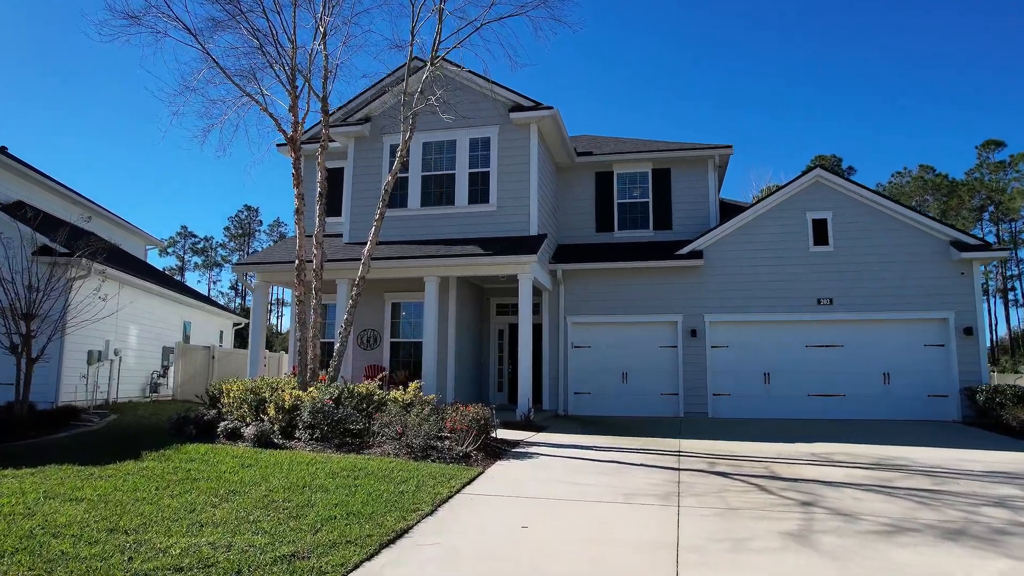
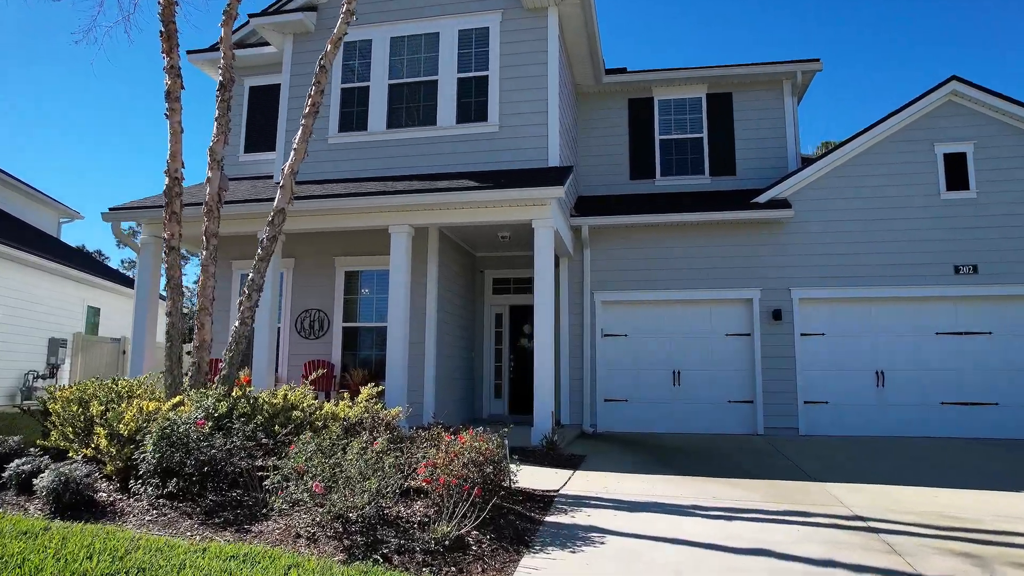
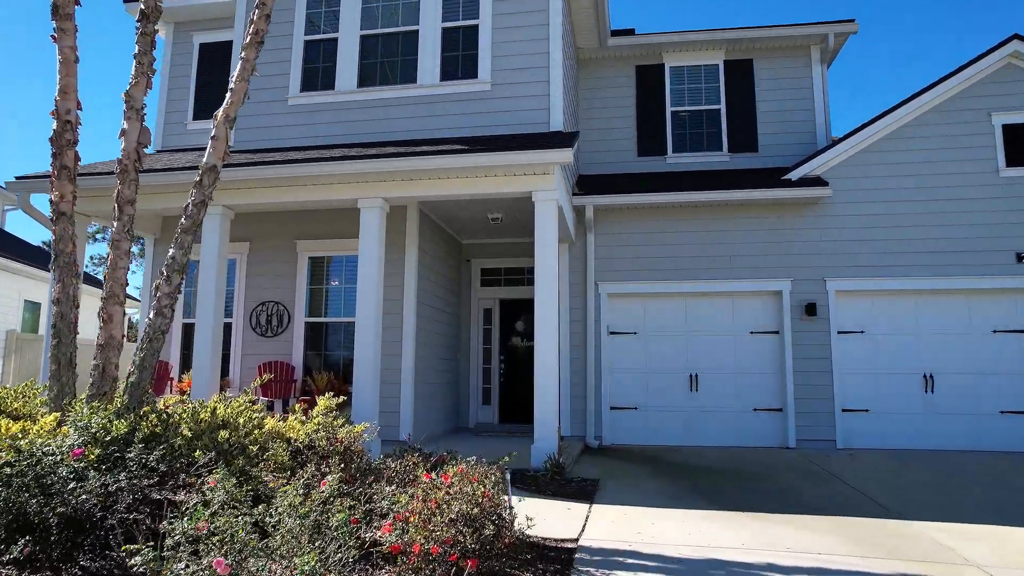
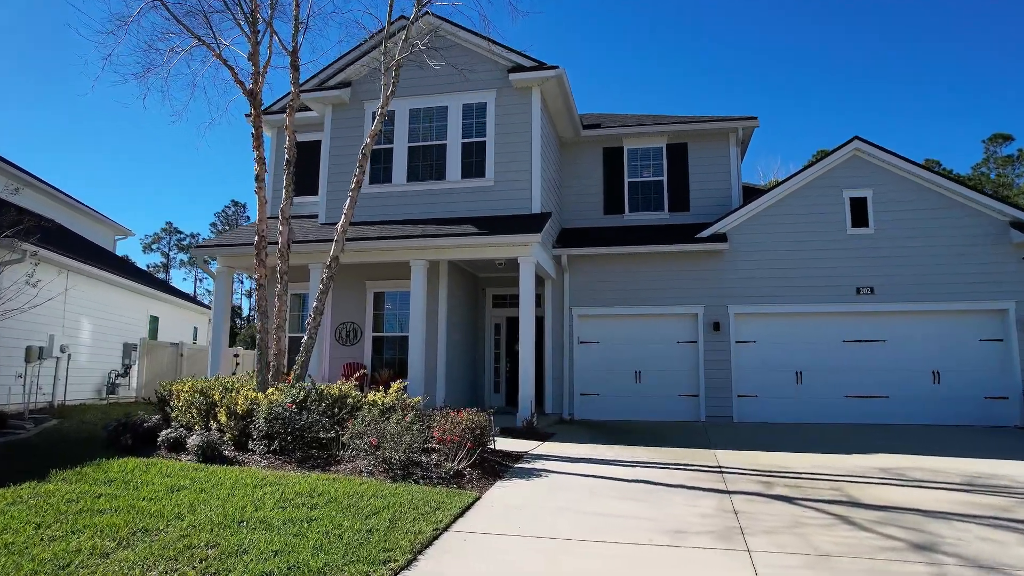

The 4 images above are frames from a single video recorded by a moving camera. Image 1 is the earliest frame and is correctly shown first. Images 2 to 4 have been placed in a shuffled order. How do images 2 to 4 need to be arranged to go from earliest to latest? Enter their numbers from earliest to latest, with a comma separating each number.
4, 2, 3
